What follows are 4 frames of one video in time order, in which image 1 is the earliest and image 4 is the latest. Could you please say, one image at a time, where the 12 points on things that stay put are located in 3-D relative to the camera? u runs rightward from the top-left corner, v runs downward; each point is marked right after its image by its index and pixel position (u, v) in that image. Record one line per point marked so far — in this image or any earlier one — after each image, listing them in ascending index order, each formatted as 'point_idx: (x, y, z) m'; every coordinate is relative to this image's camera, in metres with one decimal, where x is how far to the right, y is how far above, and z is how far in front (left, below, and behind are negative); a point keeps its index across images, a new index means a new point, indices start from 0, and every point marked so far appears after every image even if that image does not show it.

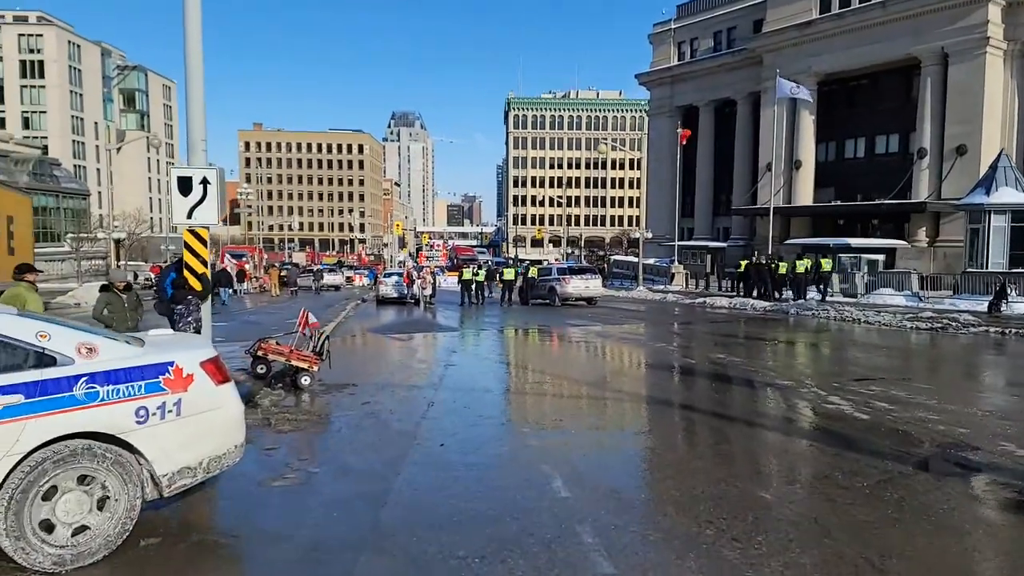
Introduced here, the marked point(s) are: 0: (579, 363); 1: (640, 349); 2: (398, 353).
0: (+1.3, -1.3, +12.4) m
1: (+2.7, -1.3, +14.5) m
2: (-2.2, -1.3, +13.7) m
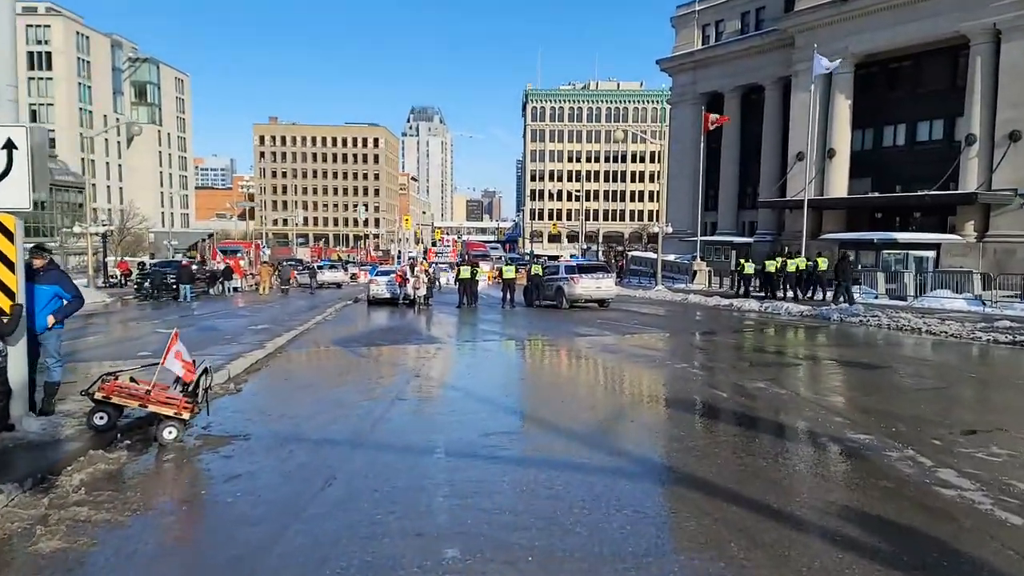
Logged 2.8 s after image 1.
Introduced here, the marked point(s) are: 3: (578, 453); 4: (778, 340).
0: (+0.9, -1.5, +9.4) m
1: (+2.4, -1.4, +11.5) m
2: (-2.6, -1.4, +10.8) m
3: (+0.6, -1.6, +6.4) m
4: (+6.6, -1.3, +17.0) m
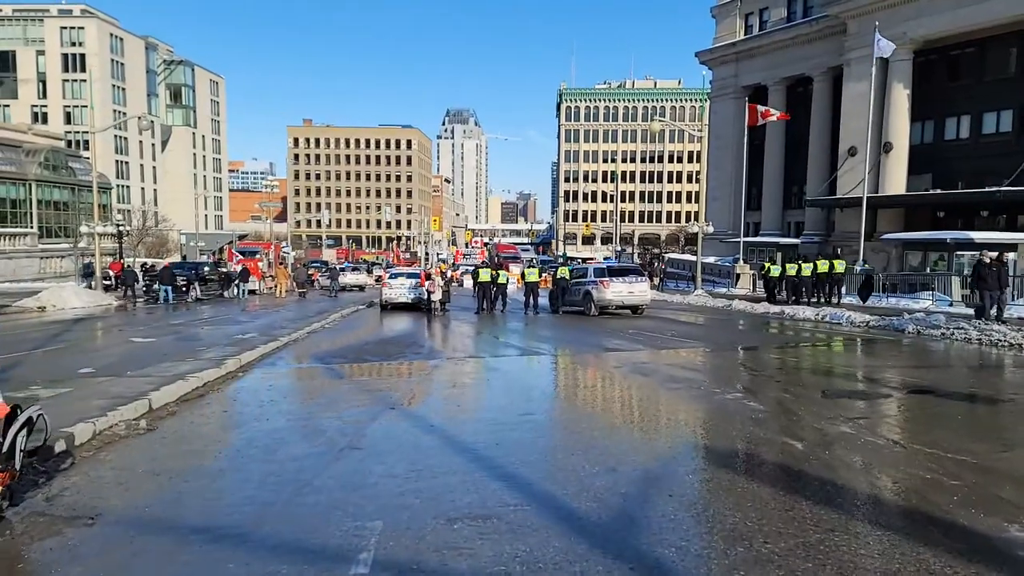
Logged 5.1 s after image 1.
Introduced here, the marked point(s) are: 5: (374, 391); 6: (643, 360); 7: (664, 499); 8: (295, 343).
0: (+0.9, -1.6, +6.9) m
1: (+2.5, -1.5, +9.0) m
2: (-2.5, -1.5, +8.5) m
3: (+0.4, -1.6, +4.0) m
4: (+7.0, -1.5, +14.3) m
5: (-2.0, -1.5, +9.7) m
6: (+2.5, -1.3, +12.9) m
7: (+1.2, -1.6, +5.2) m
8: (-4.8, -1.2, +14.7) m
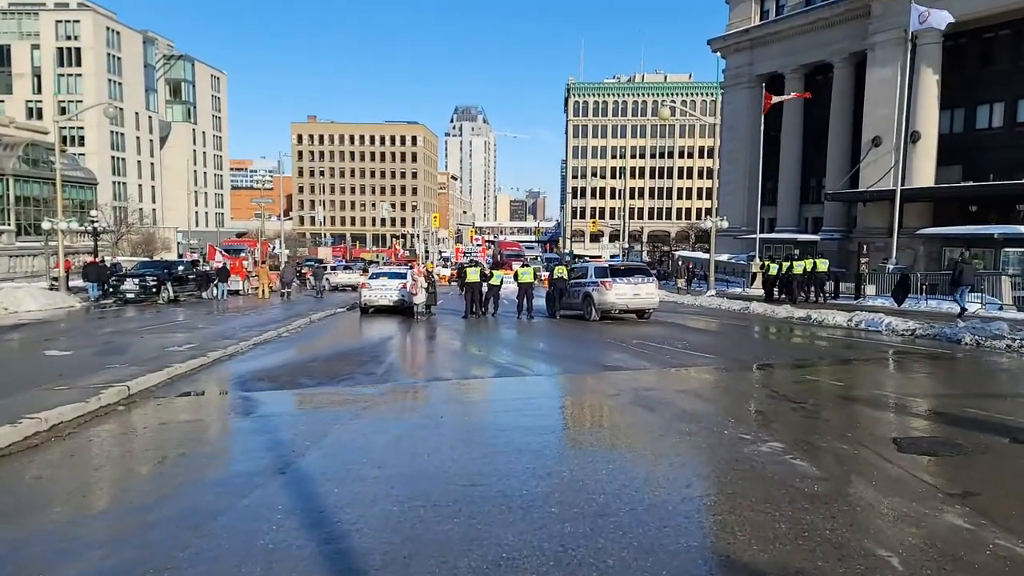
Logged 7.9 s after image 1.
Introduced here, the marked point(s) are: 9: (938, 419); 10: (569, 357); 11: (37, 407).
0: (+0.4, -1.7, +4.4) m
1: (+2.0, -1.6, +6.4) m
2: (-3.0, -1.6, +6.0) m
3: (-0.1, -1.7, +1.5) m
4: (+6.6, -1.5, +11.6) m
5: (-2.4, -1.6, +7.2) m
6: (+2.1, -1.4, +10.3) m
7: (+0.6, -1.7, +2.7) m
8: (-5.1, -1.3, +12.3) m
9: (+5.6, -1.7, +8.6) m
10: (+1.1, -1.3, +13.6) m
11: (-5.3, -1.3, +7.7) m
